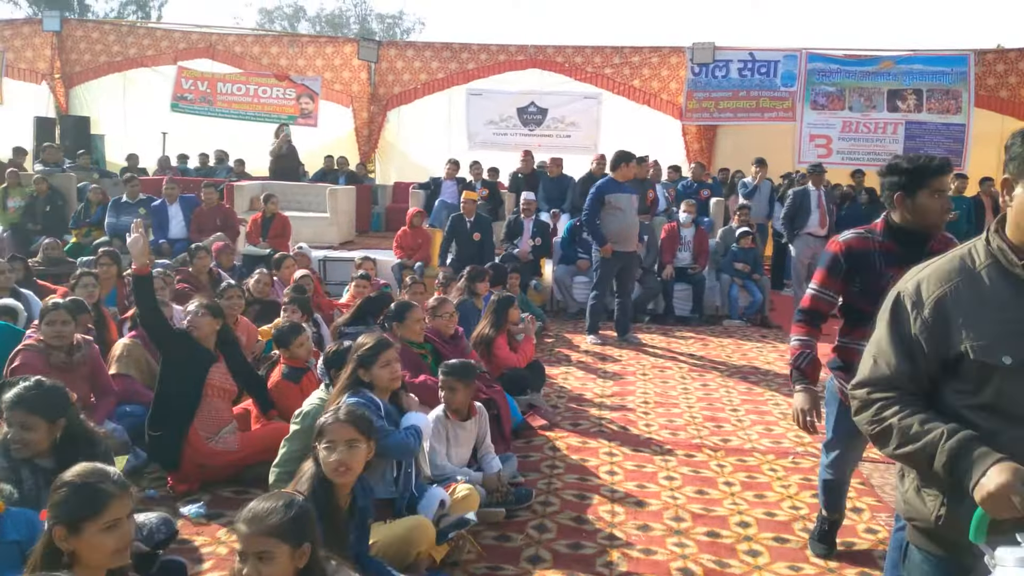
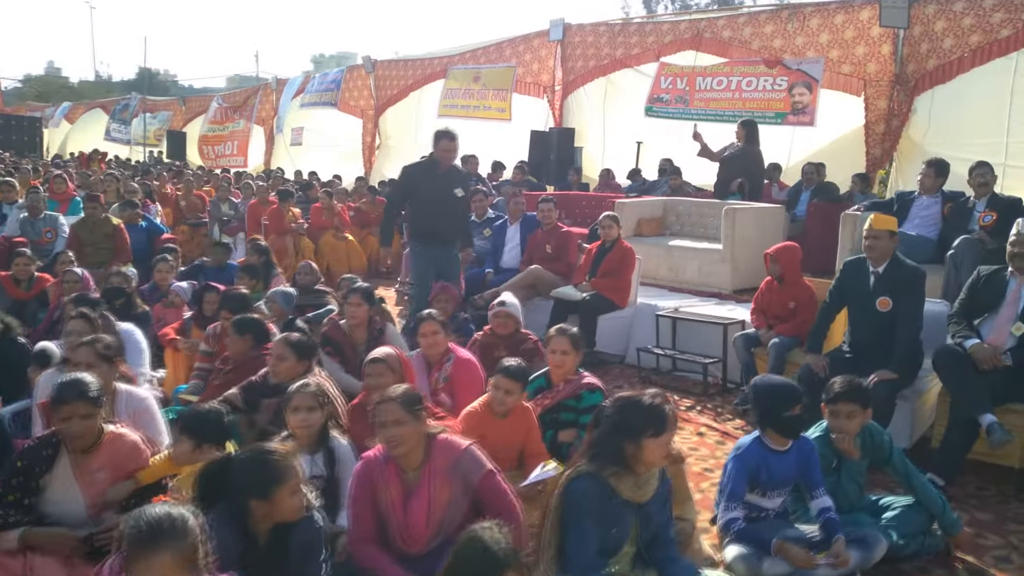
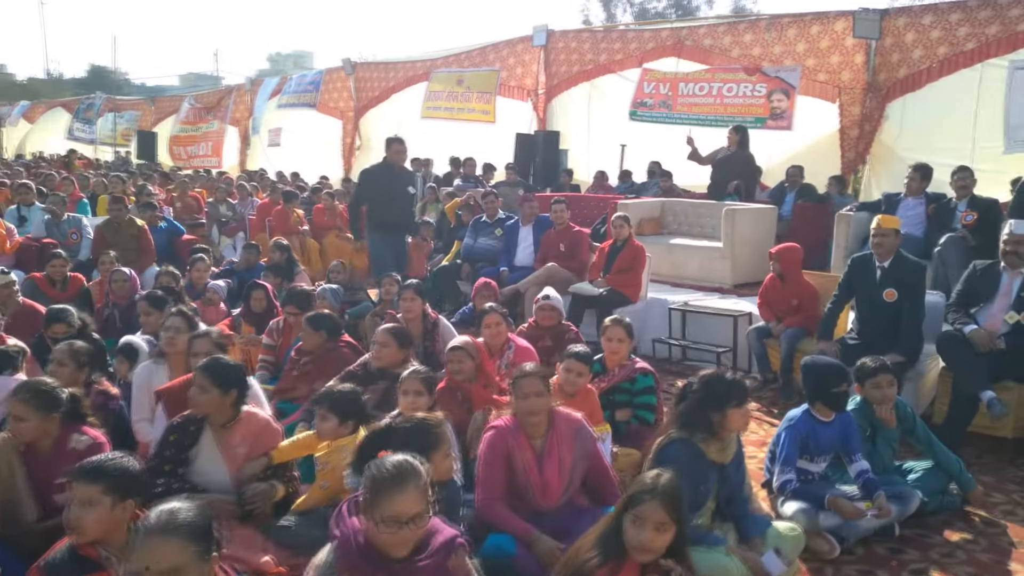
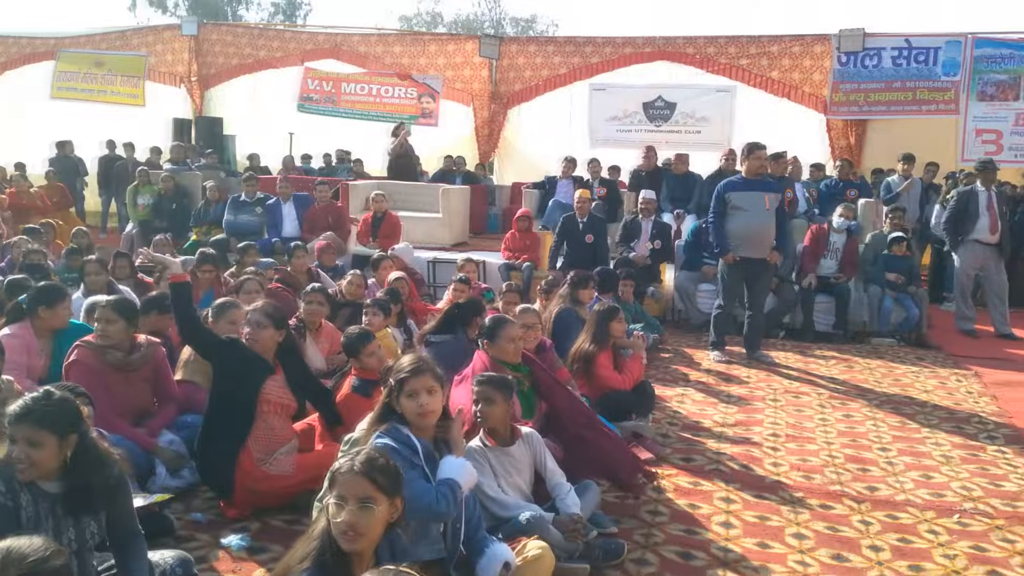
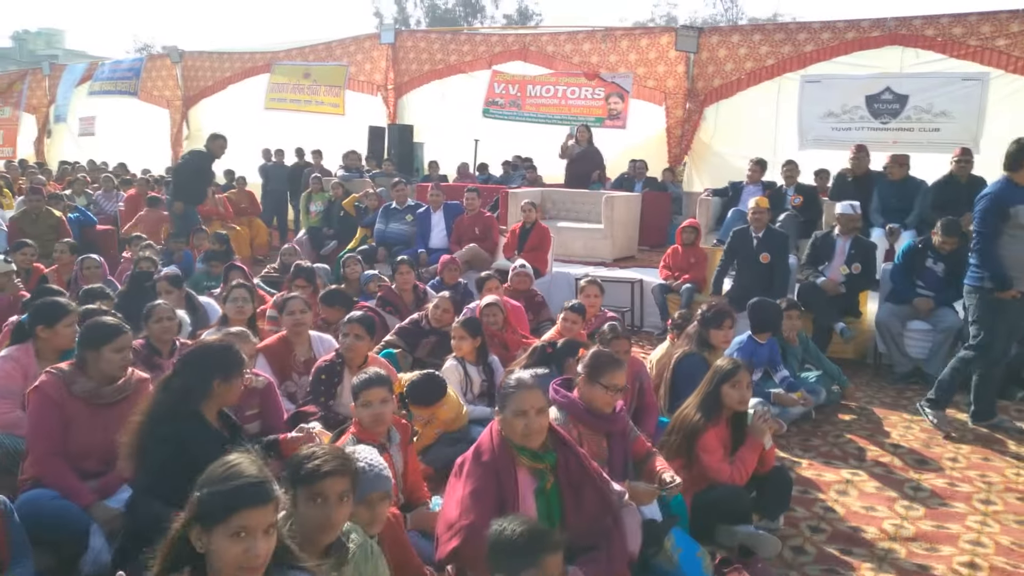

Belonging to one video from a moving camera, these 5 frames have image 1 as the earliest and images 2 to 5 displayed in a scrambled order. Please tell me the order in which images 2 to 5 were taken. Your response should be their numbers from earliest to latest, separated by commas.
4, 5, 3, 2
